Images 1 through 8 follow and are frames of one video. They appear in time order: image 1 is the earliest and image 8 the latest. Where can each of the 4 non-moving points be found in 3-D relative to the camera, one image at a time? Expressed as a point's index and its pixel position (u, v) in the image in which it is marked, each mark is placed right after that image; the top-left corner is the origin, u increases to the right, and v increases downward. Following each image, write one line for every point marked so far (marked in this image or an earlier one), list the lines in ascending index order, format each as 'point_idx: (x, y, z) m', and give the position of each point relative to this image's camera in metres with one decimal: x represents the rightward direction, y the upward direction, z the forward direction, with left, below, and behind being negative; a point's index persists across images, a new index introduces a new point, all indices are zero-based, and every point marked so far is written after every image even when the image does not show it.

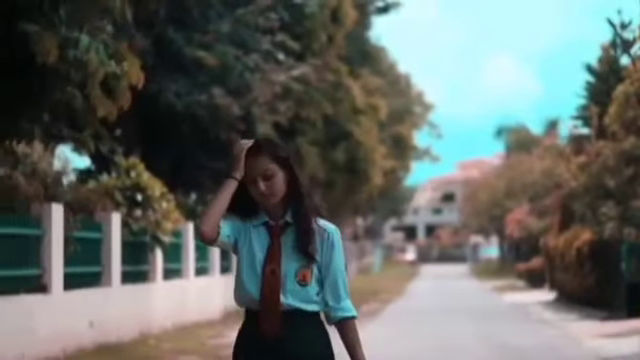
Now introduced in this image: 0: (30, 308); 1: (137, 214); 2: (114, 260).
0: (-3.0, -1.3, +14.5) m
1: (-2.6, -0.5, +19.9) m
2: (-2.7, -1.1, +18.3) m
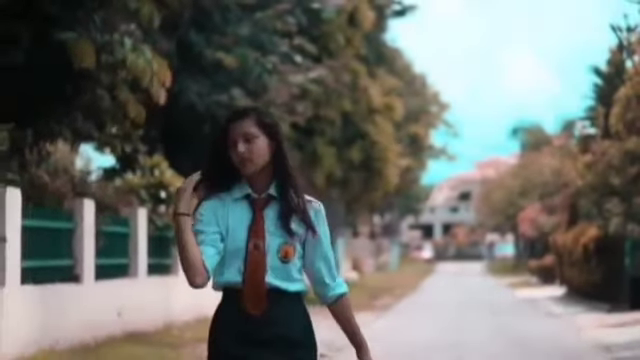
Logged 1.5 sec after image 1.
0: (-2.8, -1.3, +15.6) m
1: (-2.4, -0.5, +21.0) m
2: (-2.5, -1.0, +19.4) m
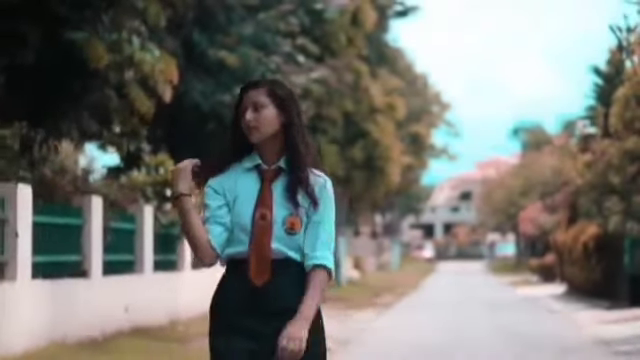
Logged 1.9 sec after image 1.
0: (-2.8, -1.2, +15.9) m
1: (-2.3, -0.4, +21.3) m
2: (-2.5, -1.0, +19.7) m
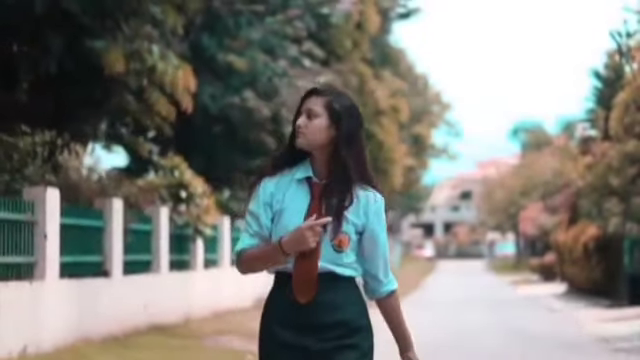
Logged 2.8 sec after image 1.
0: (-2.6, -1.3, +16.6) m
1: (-2.2, -0.5, +22.0) m
2: (-2.3, -1.0, +20.4) m
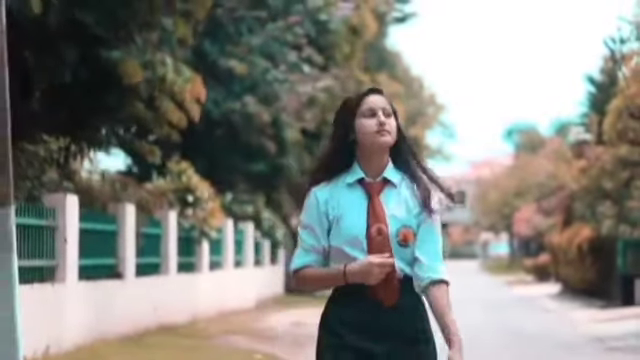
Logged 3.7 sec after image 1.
0: (-2.6, -1.4, +17.2) m
1: (-2.1, -0.5, +22.6) m
2: (-2.3, -1.1, +21.1) m
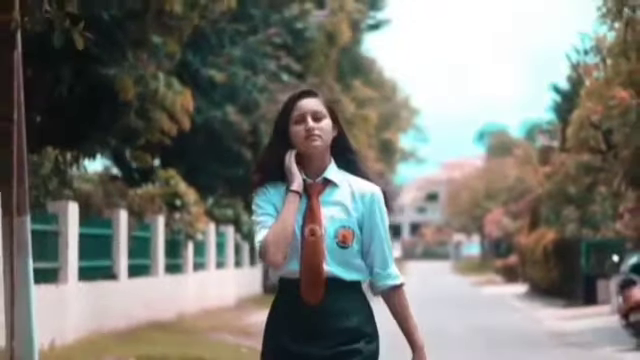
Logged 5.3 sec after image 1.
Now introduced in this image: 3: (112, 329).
0: (-2.8, -1.5, +18.5) m
1: (-2.5, -0.6, +24.0) m
2: (-2.6, -1.2, +22.4) m
3: (-2.8, -2.0, +18.5) m
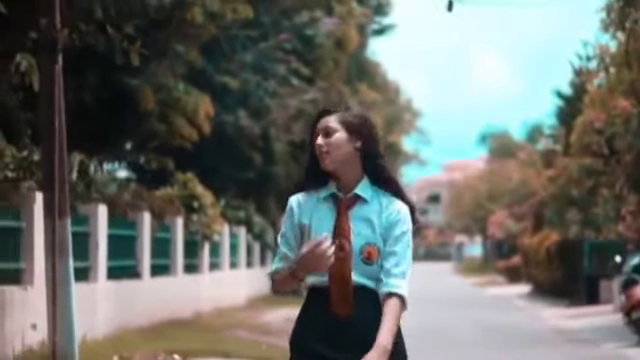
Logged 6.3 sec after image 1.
0: (-2.6, -1.5, +19.4) m
1: (-2.3, -0.7, +24.8) m
2: (-2.4, -1.3, +23.3) m
3: (-2.6, -2.0, +19.3) m
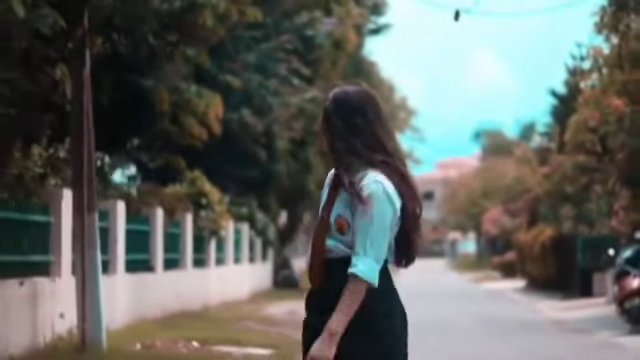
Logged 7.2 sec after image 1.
0: (-2.5, -1.5, +20.3) m
1: (-2.2, -0.6, +25.7) m
2: (-2.3, -1.2, +24.1) m
3: (-2.5, -2.0, +20.2) m
